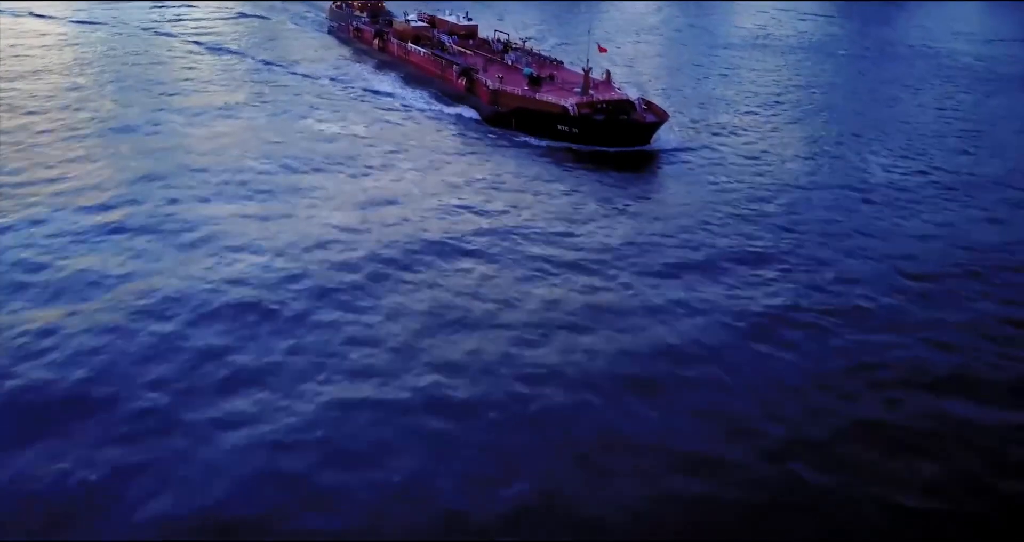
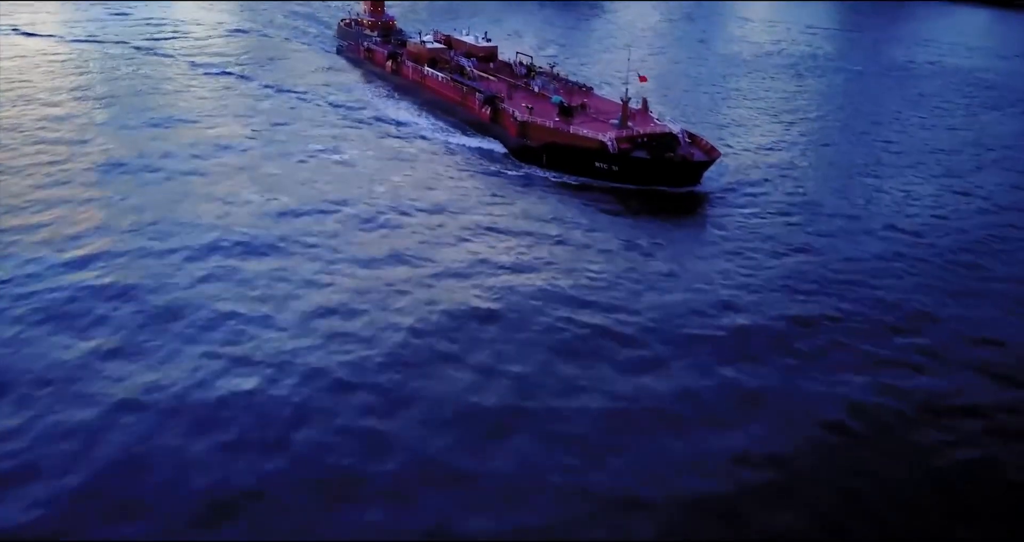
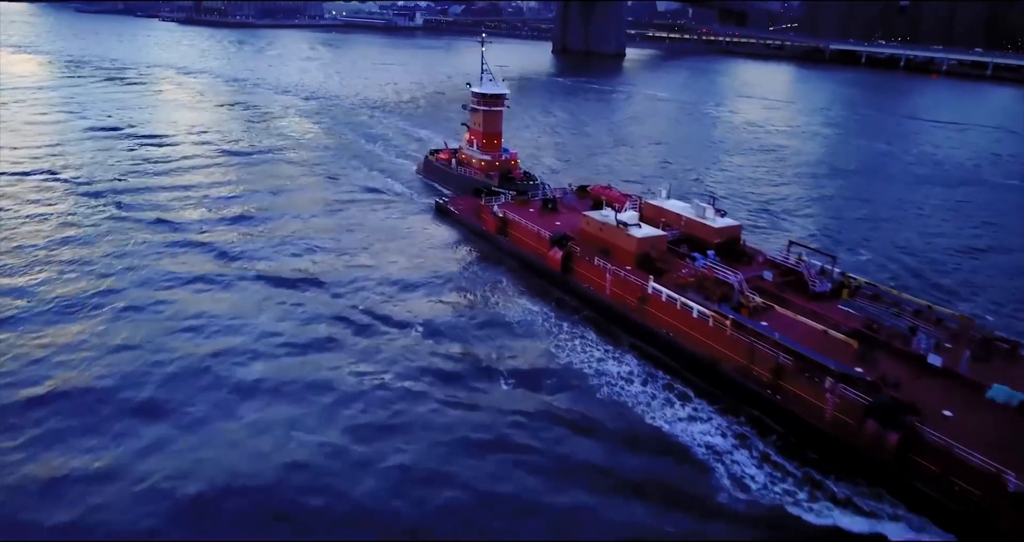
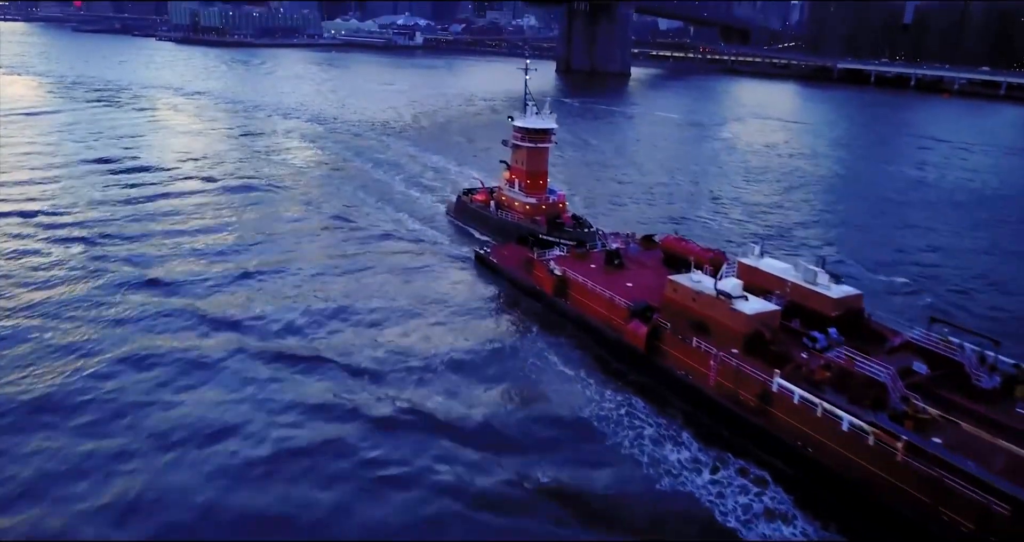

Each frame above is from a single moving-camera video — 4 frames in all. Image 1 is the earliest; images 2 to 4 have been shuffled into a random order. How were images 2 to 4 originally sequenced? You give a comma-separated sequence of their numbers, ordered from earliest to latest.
2, 3, 4
